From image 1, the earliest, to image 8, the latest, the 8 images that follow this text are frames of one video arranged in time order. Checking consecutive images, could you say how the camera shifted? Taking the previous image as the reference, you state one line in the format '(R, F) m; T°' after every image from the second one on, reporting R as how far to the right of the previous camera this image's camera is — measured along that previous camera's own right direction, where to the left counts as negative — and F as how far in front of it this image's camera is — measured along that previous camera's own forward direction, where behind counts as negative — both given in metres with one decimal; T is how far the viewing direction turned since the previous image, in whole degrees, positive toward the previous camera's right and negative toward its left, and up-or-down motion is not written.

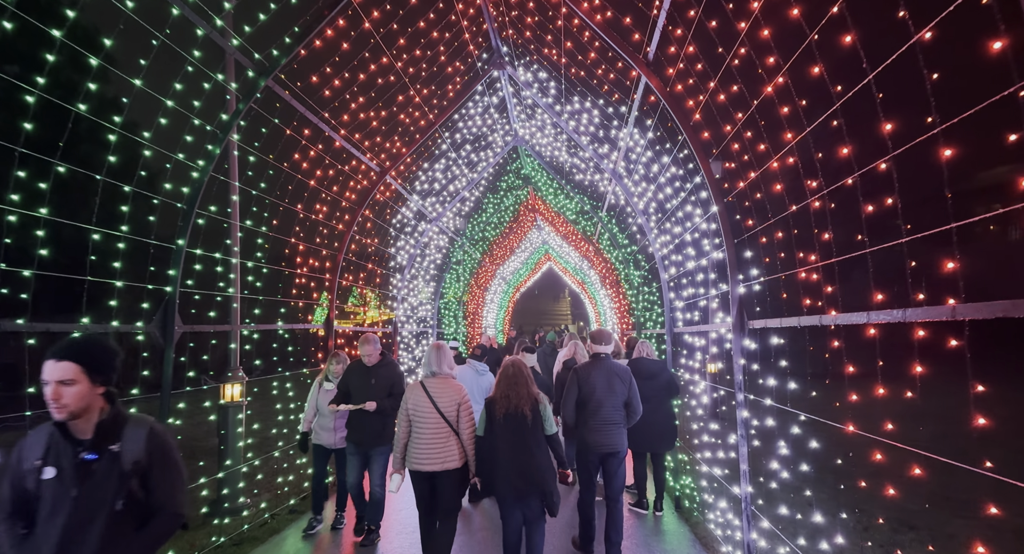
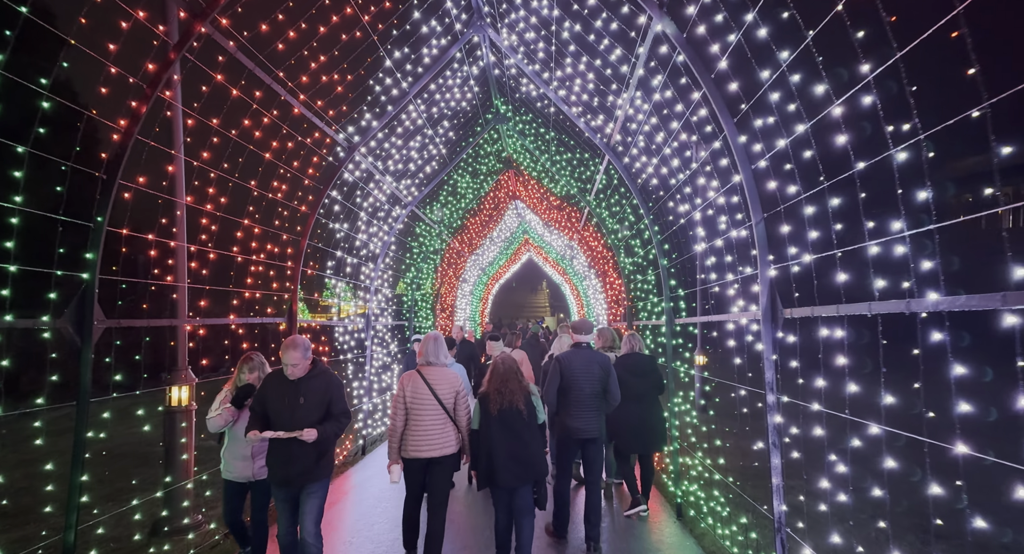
(-0.1, +0.6) m; +3°
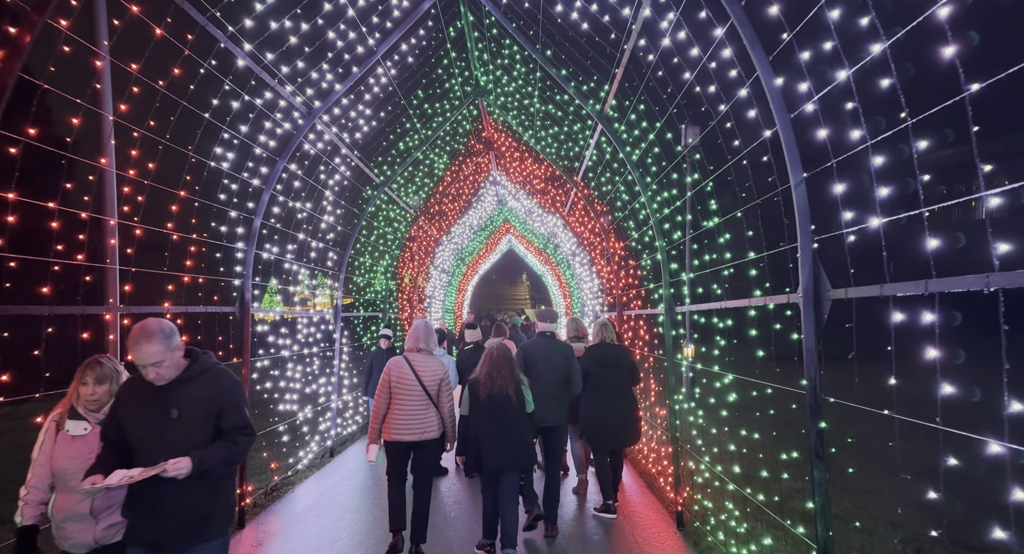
(0.0, +0.6) m; +2°
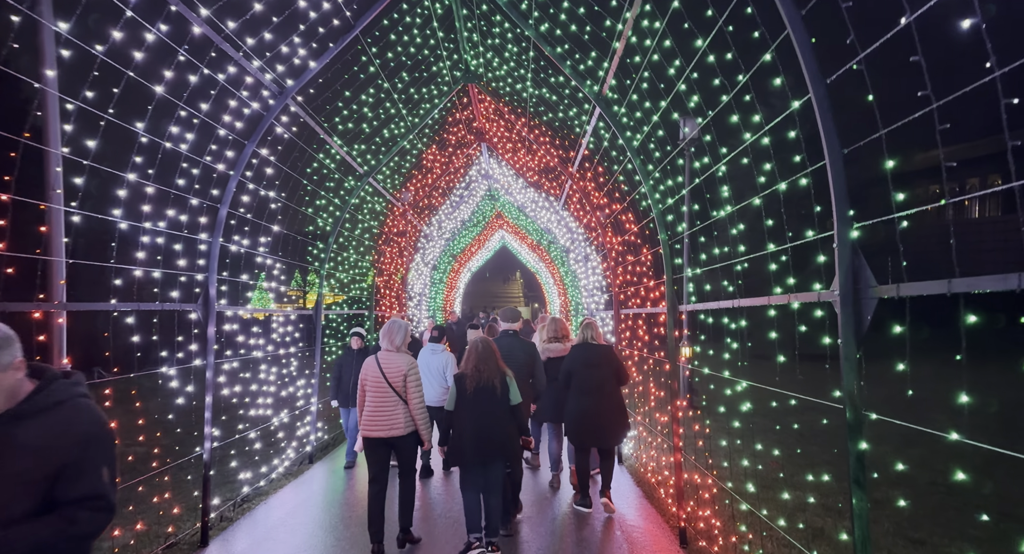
(0.0, +0.4) m; +1°
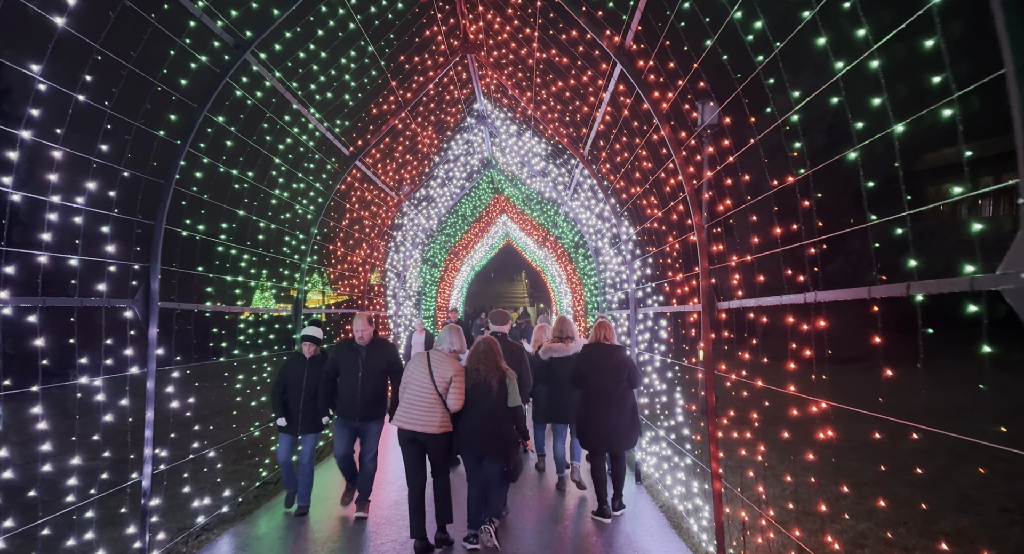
(0.0, +0.7) m; 0°
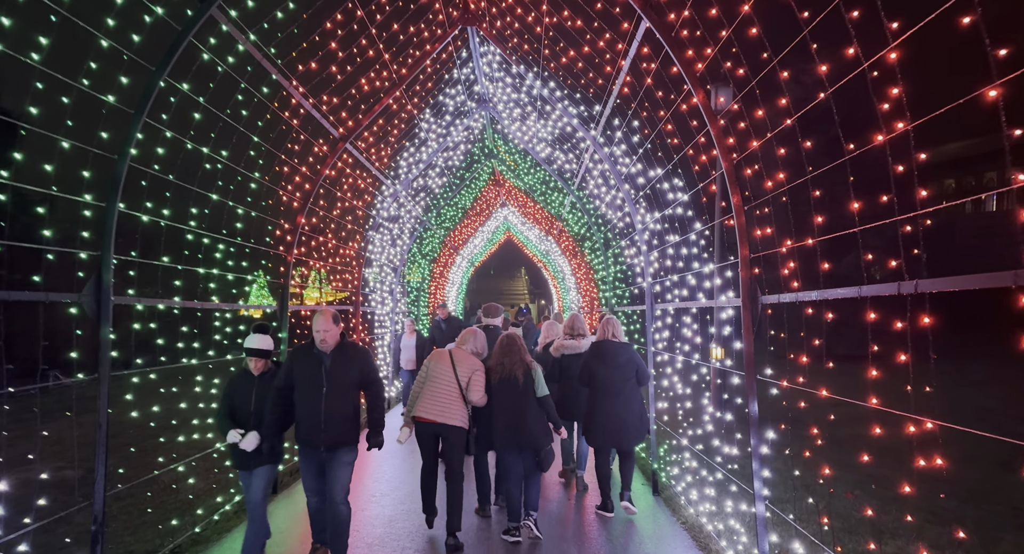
(-0.1, +0.5) m; 0°
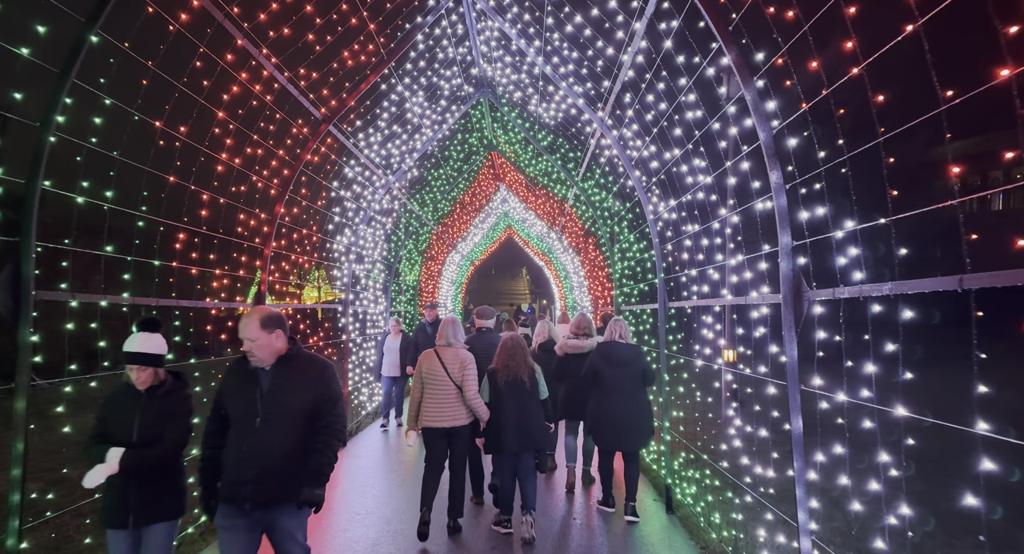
(0.0, +0.5) m; 0°
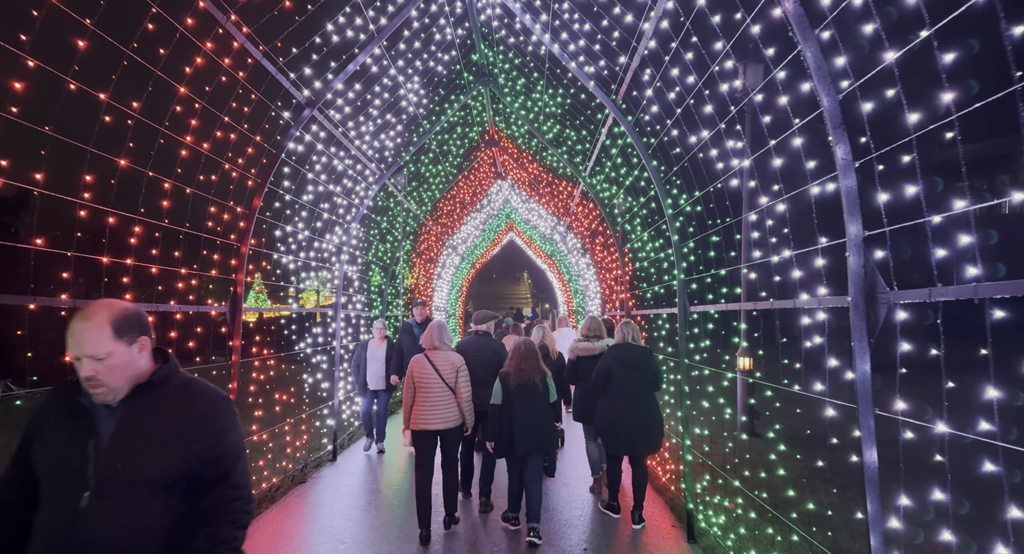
(0.0, +0.5) m; 0°
